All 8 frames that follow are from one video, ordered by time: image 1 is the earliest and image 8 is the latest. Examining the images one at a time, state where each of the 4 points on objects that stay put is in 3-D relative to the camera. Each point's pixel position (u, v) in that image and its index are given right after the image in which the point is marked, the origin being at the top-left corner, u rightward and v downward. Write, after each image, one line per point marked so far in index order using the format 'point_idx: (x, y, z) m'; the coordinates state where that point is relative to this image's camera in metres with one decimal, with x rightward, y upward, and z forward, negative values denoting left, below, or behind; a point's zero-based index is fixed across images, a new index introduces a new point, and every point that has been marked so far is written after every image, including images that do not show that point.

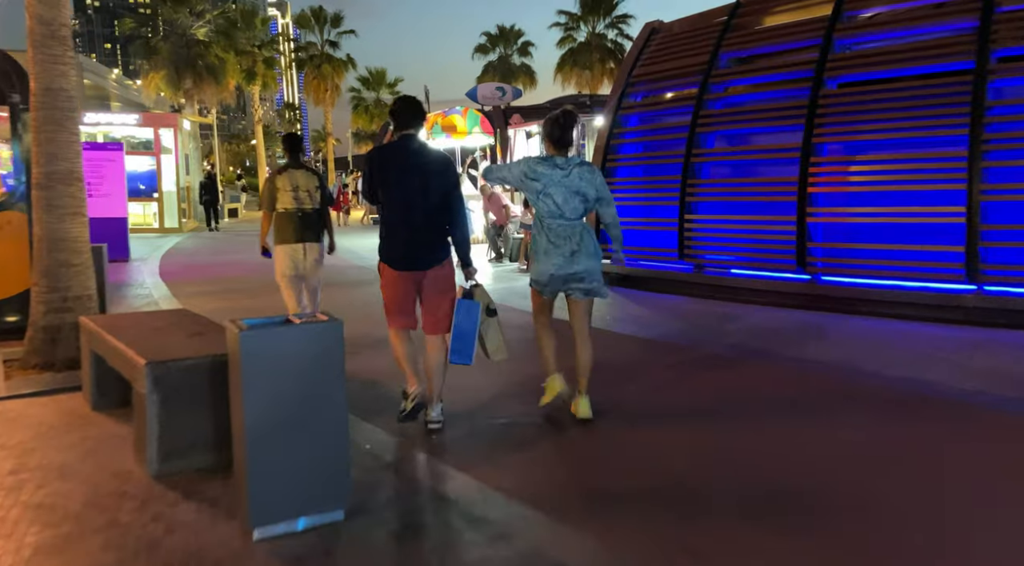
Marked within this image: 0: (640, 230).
0: (+1.7, +0.7, +10.6) m
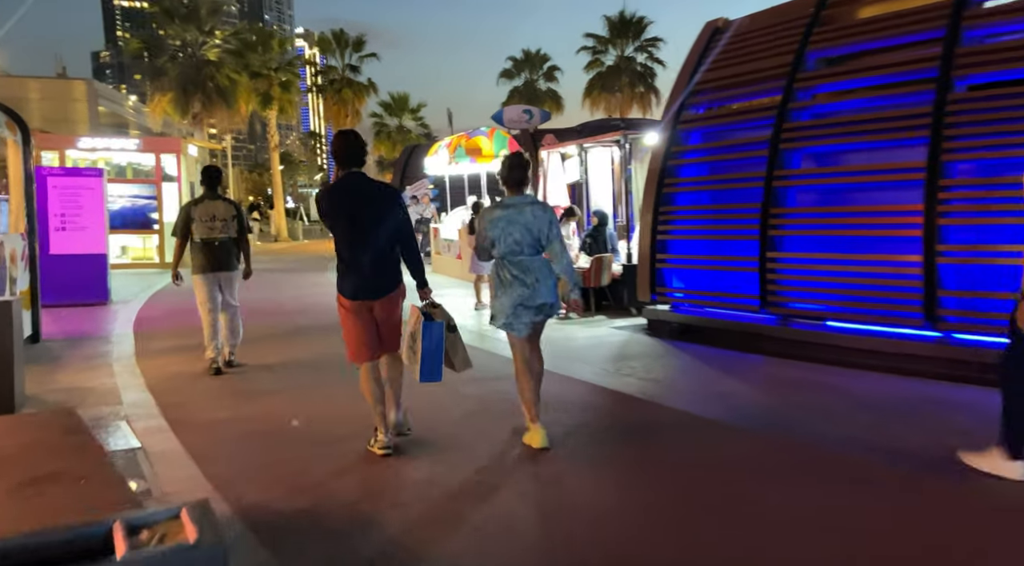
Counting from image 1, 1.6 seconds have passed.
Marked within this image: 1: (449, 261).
0: (+2.1, +0.1, +8.6) m
1: (-1.3, +0.4, +16.8) m
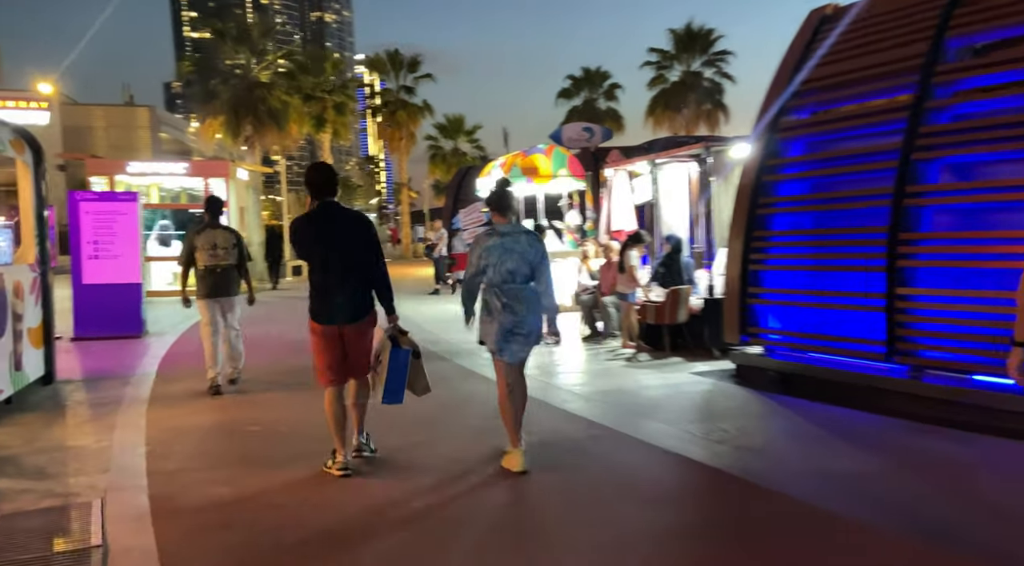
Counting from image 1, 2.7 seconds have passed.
0: (+2.7, -0.2, +7.2) m
1: (-0.2, -0.1, +15.6) m
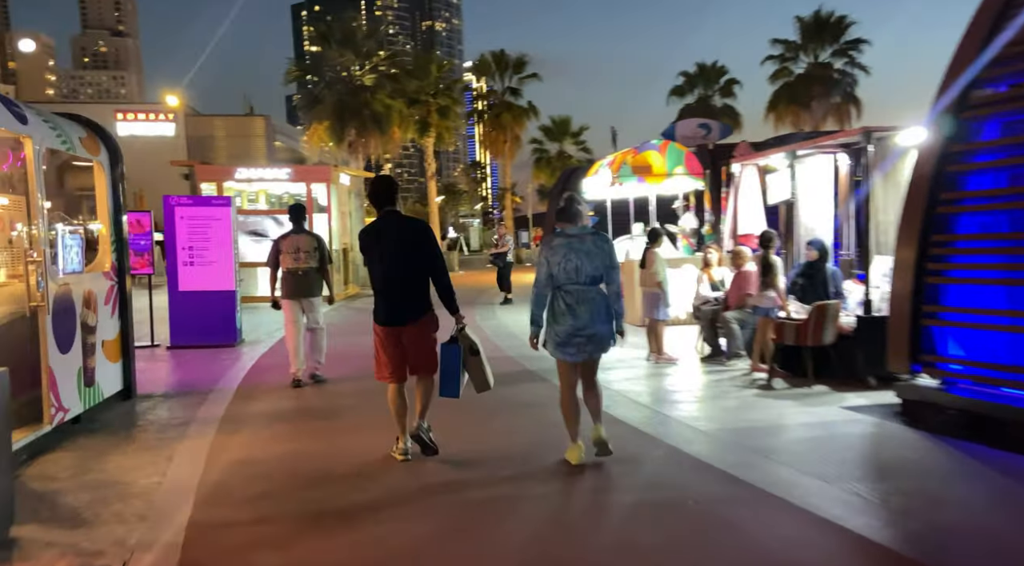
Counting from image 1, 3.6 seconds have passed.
0: (+3.5, -0.4, +5.7) m
1: (+1.8, -0.3, +14.4) m
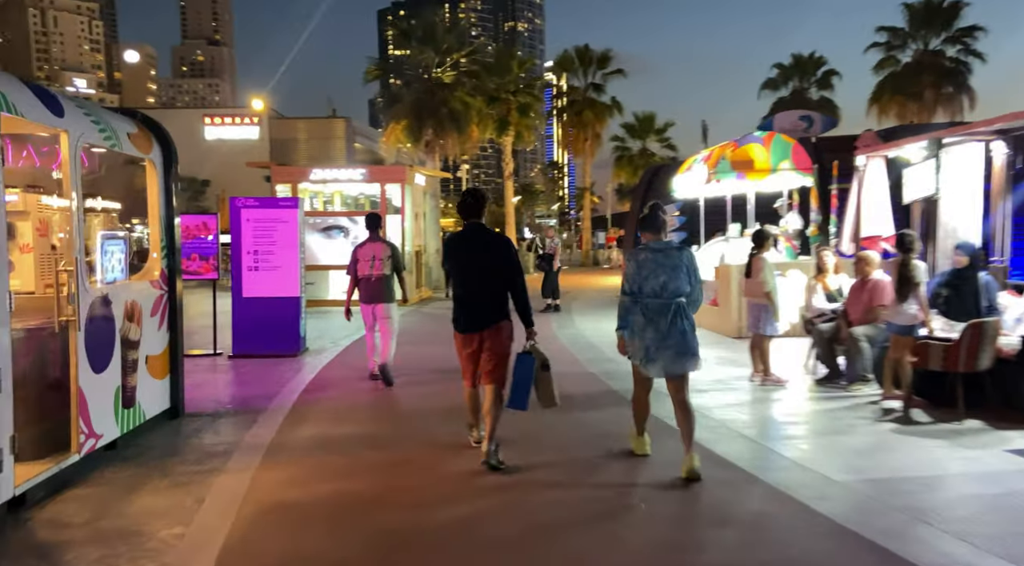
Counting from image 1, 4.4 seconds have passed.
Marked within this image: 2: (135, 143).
0: (+4.0, -0.5, +4.3) m
1: (+3.1, -0.4, +13.1) m
2: (-3.2, +1.2, +6.8) m
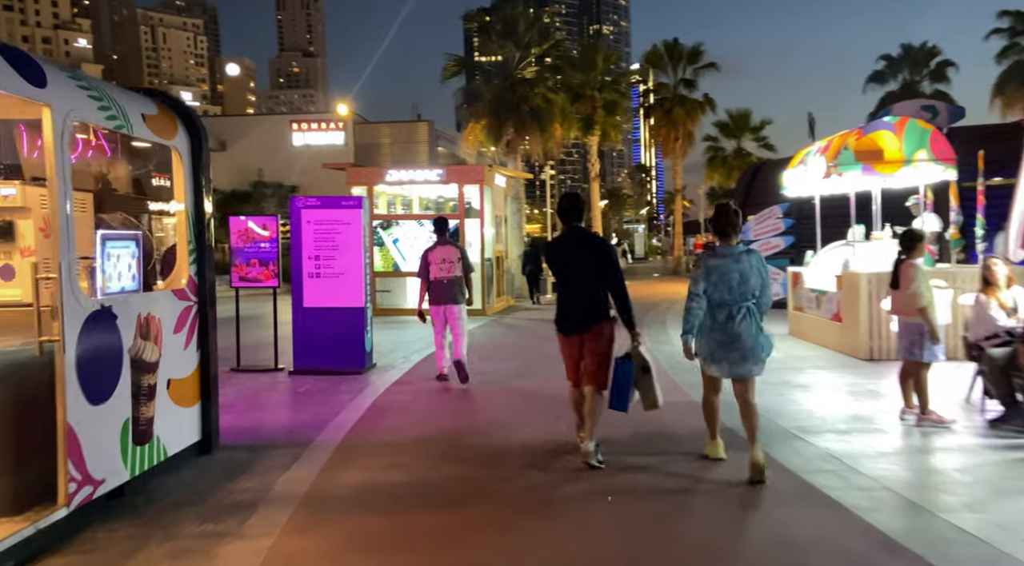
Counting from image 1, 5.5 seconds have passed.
0: (+4.3, -0.6, +2.5) m
1: (+4.4, -0.6, +11.4) m
2: (-2.6, +1.1, +5.8) m
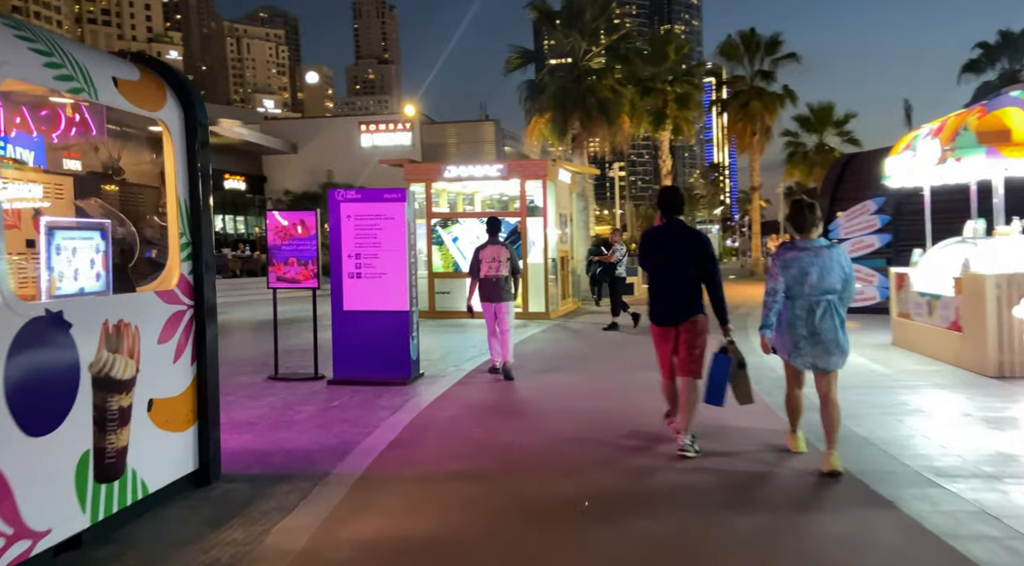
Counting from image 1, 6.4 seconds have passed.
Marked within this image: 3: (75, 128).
0: (+4.3, -0.6, +1.0) m
1: (+5.1, -0.6, +9.8) m
2: (-2.3, +1.1, +4.8) m
3: (-2.5, +0.9, +4.6) m
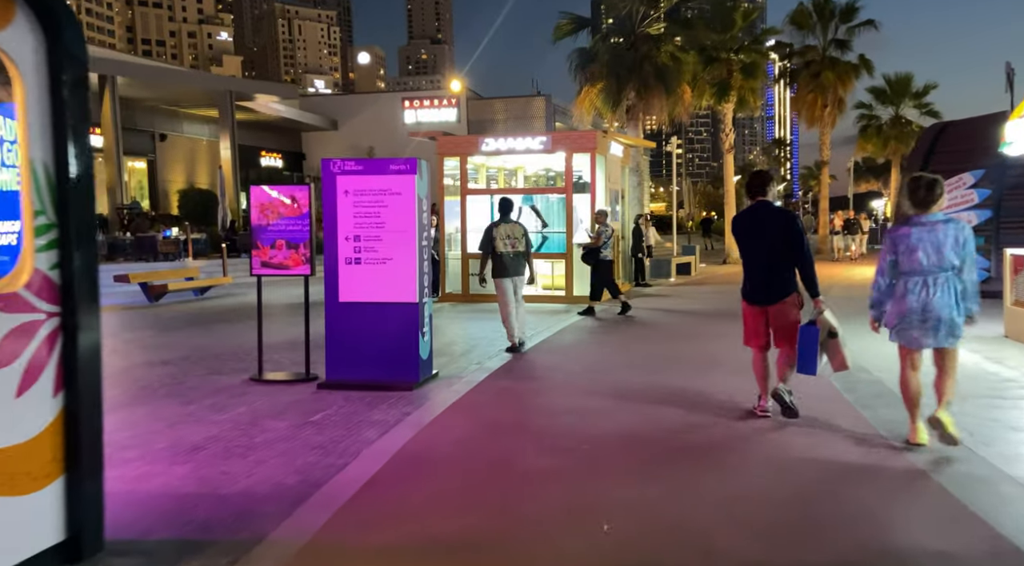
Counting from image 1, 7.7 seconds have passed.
0: (+4.0, -0.7, -1.0) m
1: (+5.4, -0.5, +7.7) m
2: (-2.3, +1.1, +3.2) m
3: (-2.6, +0.9, +2.9) m
